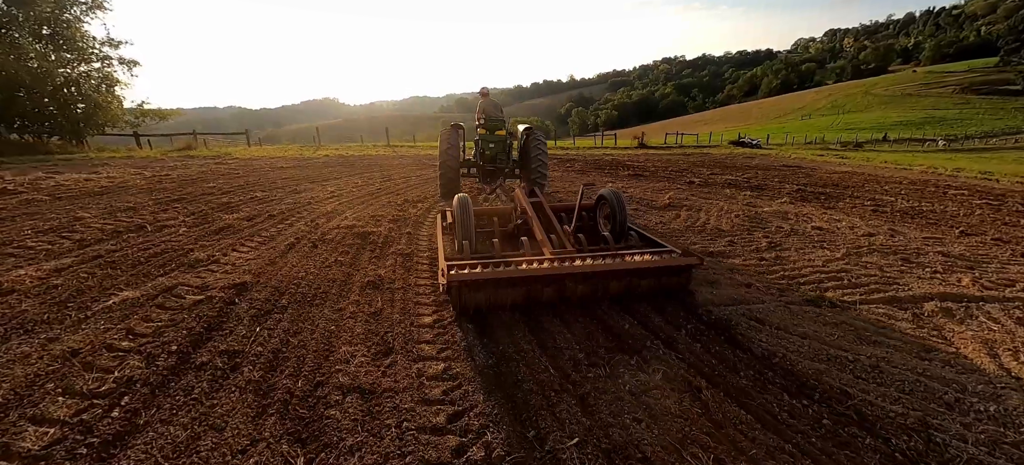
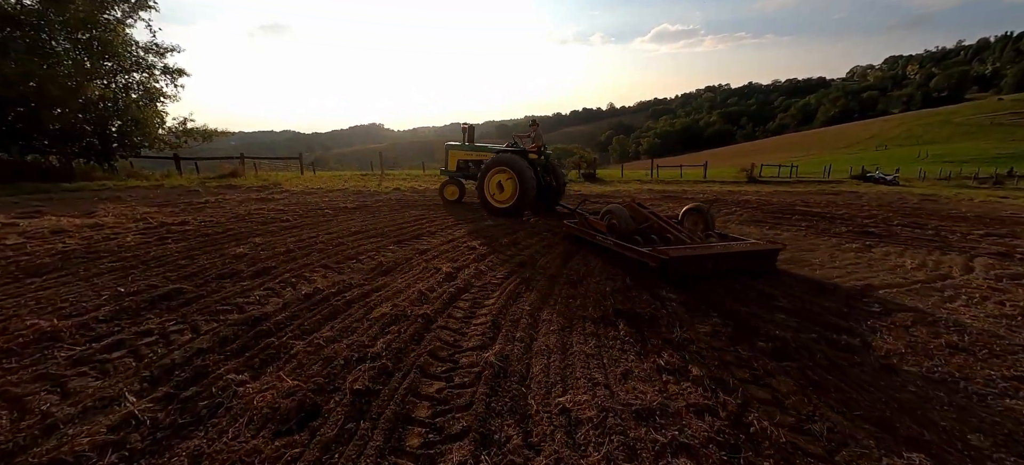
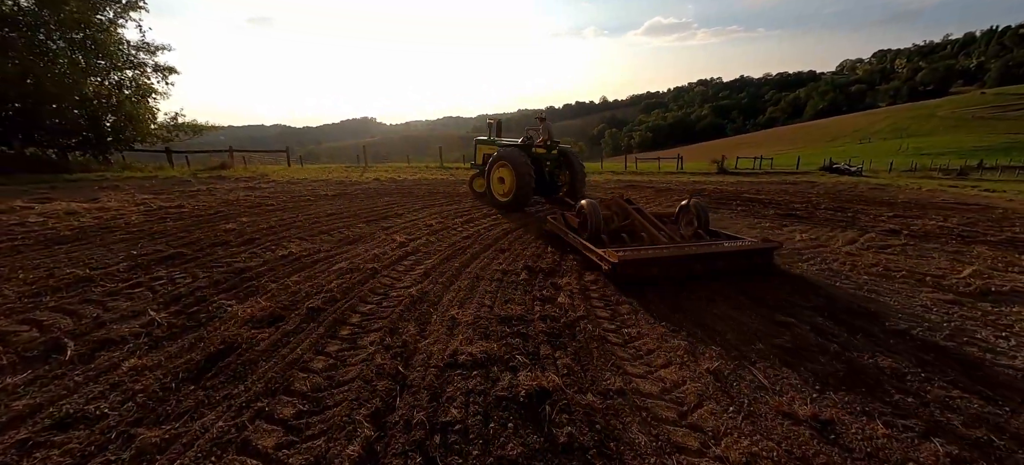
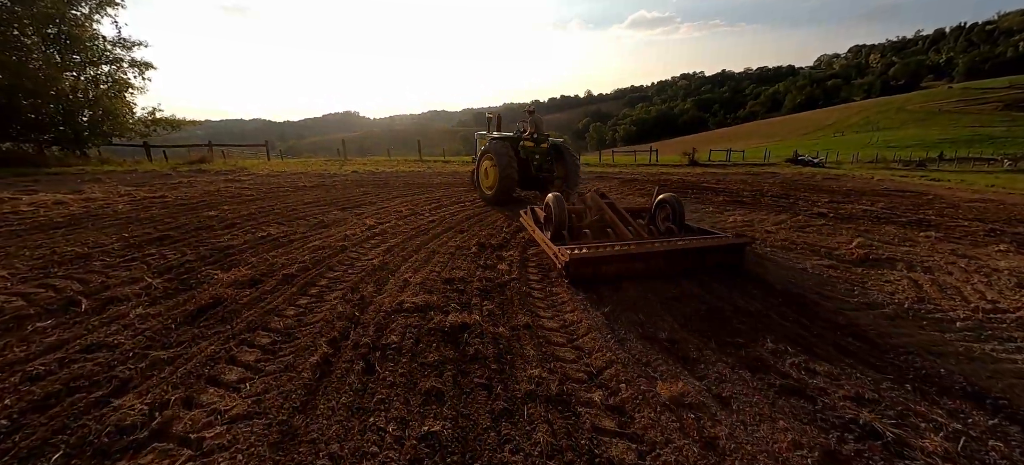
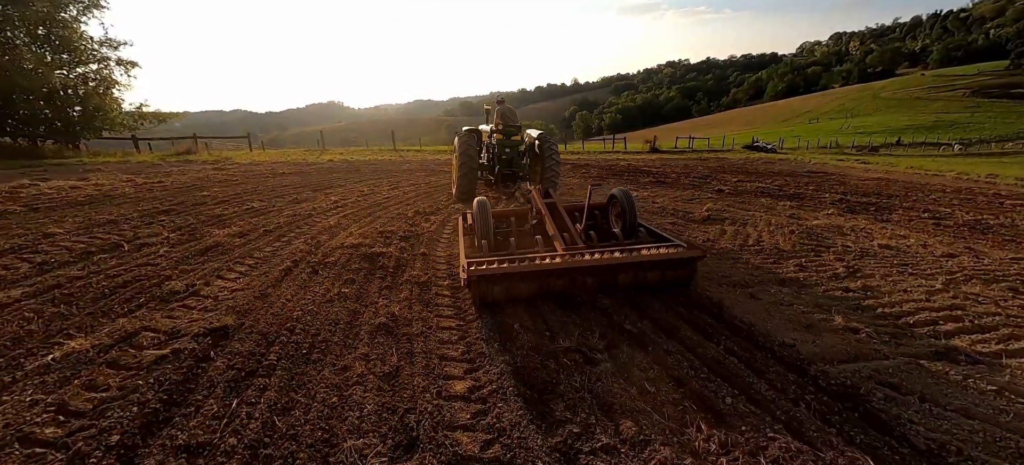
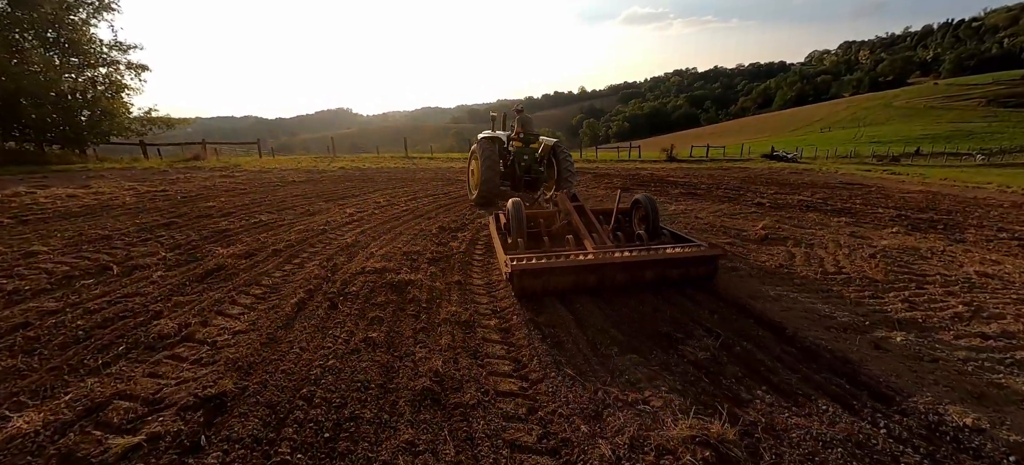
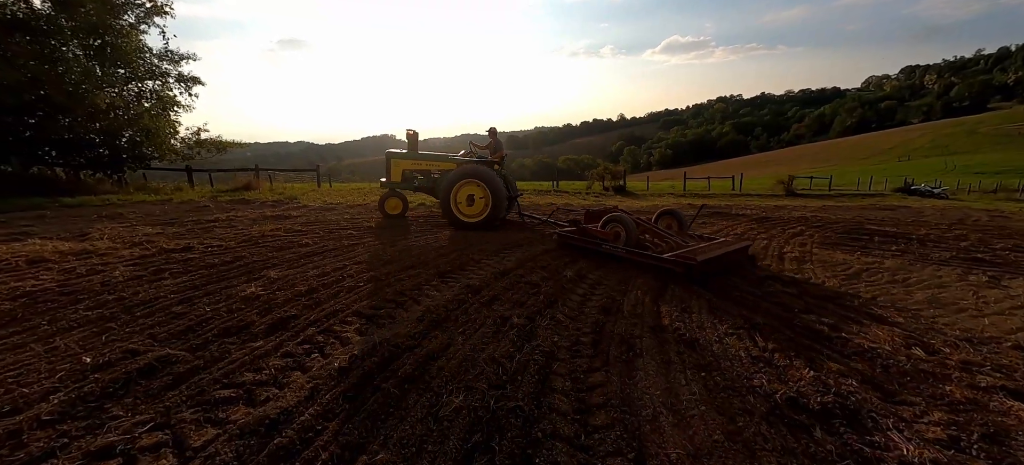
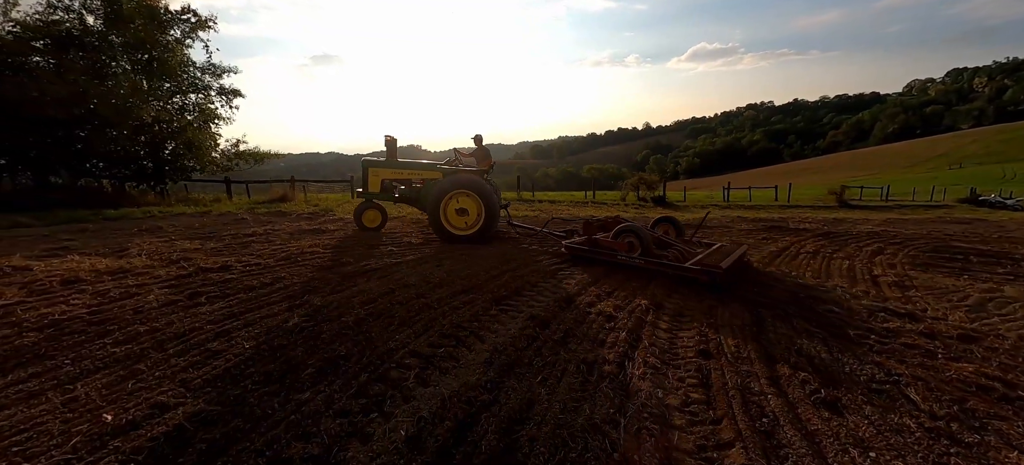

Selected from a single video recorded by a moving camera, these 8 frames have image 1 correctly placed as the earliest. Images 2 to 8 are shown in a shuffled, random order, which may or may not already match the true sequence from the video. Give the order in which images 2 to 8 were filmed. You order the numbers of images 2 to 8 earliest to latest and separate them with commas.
5, 6, 4, 3, 2, 7, 8
